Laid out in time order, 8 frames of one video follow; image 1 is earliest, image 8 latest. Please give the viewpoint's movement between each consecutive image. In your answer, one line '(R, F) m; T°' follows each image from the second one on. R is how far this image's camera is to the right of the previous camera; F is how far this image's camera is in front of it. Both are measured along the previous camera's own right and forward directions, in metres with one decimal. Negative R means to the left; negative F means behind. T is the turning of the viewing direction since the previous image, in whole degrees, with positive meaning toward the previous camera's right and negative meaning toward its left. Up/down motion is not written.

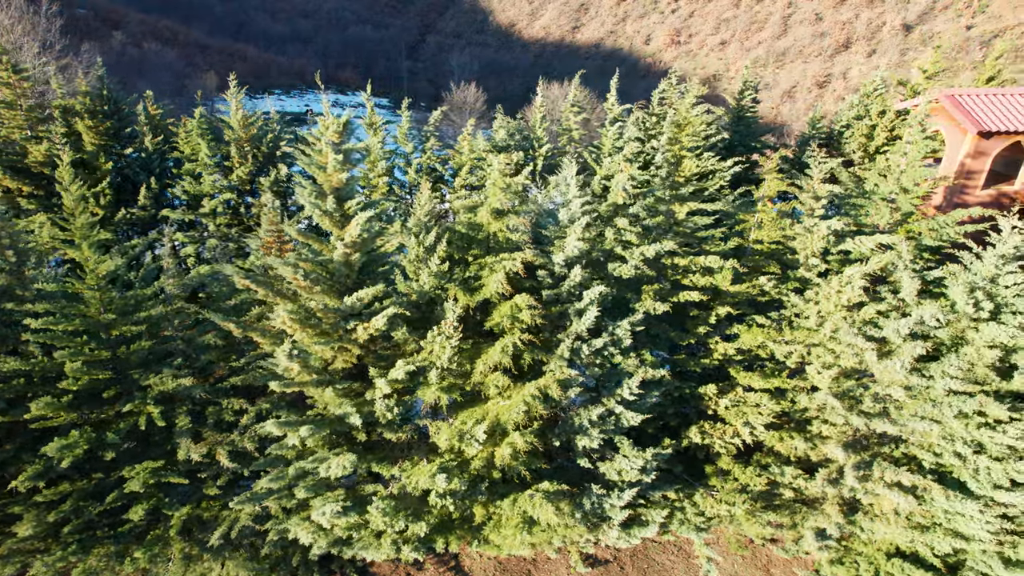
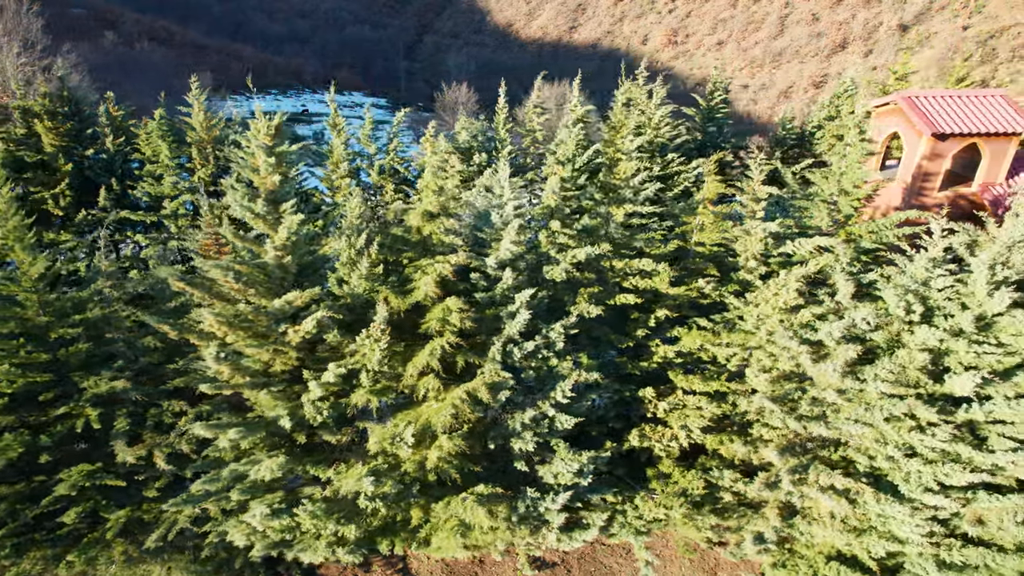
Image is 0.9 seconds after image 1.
(+1.7, 0.0) m; 0°
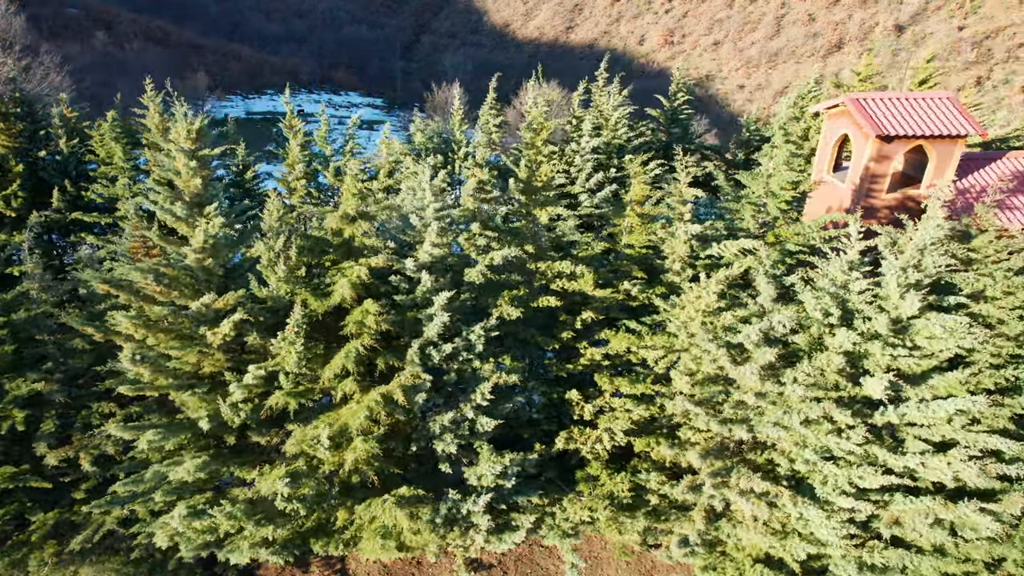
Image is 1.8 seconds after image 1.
(+2.0, 0.0) m; 0°
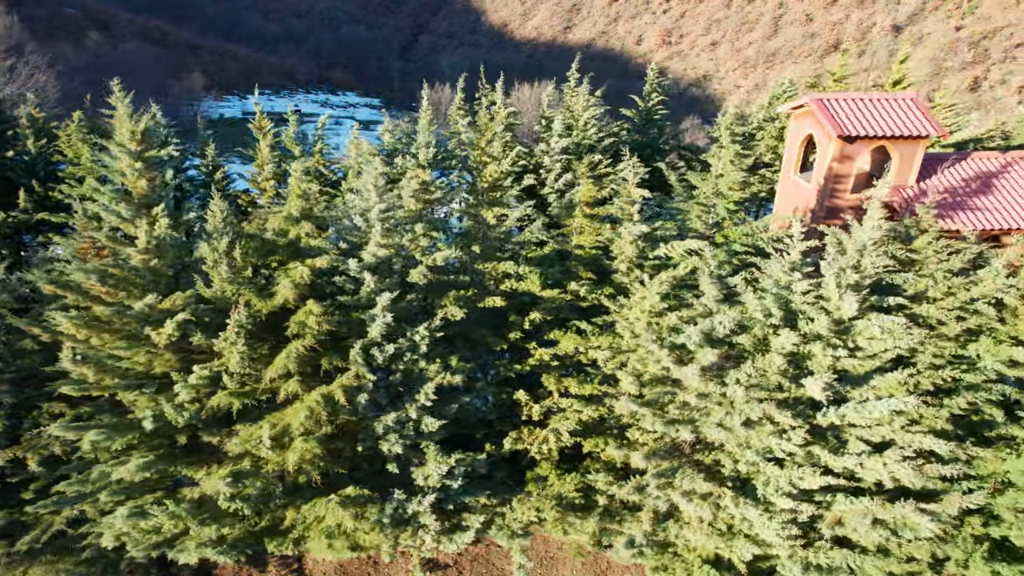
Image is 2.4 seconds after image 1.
(+1.4, 0.0) m; 0°
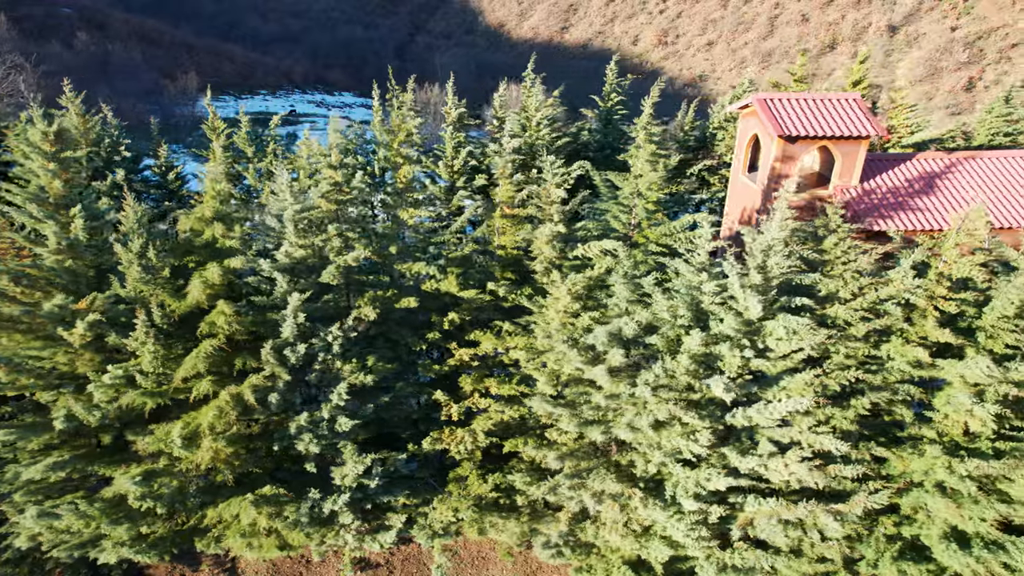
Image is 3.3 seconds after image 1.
(+2.2, 0.0) m; 0°
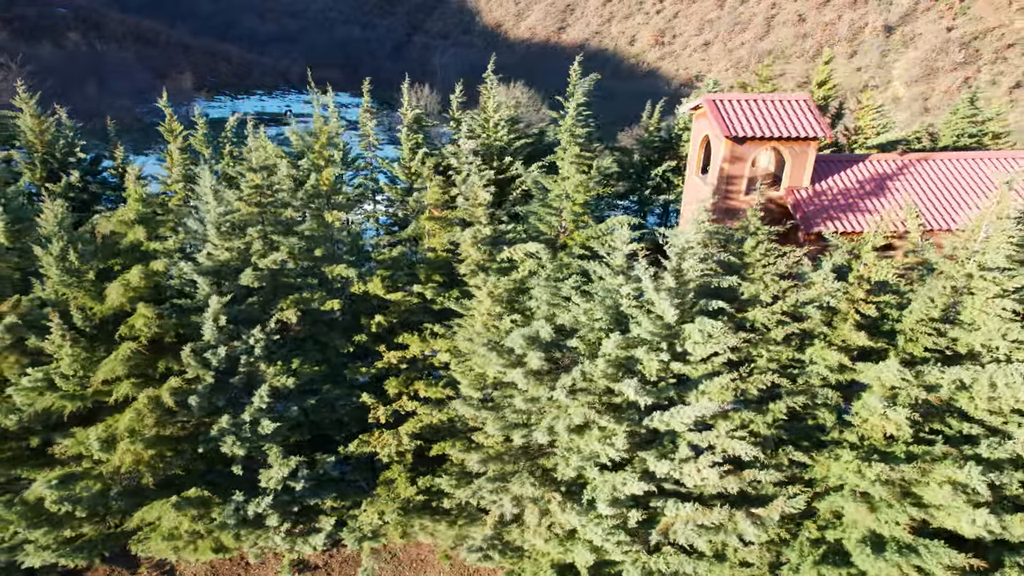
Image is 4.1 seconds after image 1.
(+2.0, +0.1) m; 0°
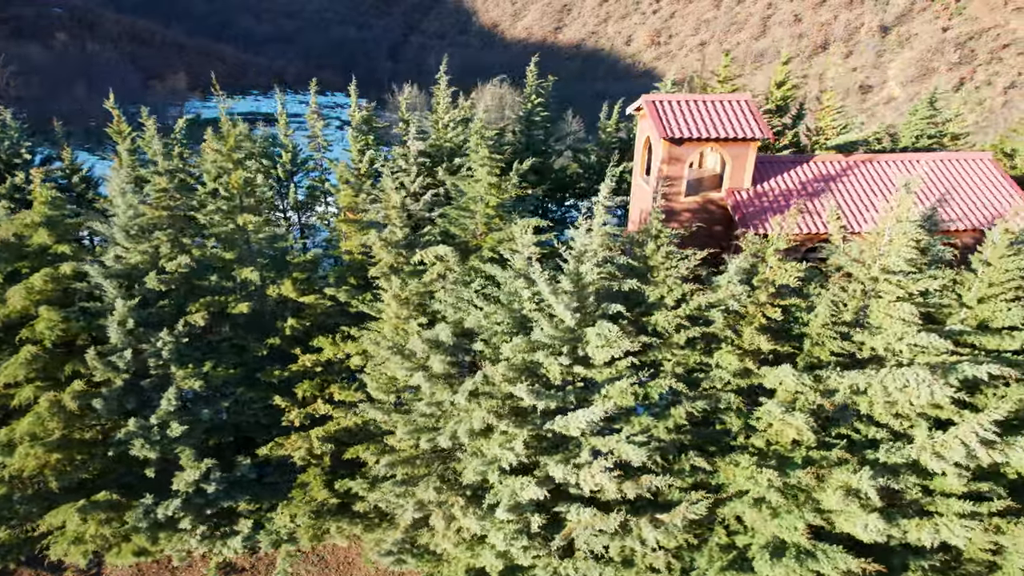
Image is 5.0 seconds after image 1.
(+2.4, +0.1) m; 0°
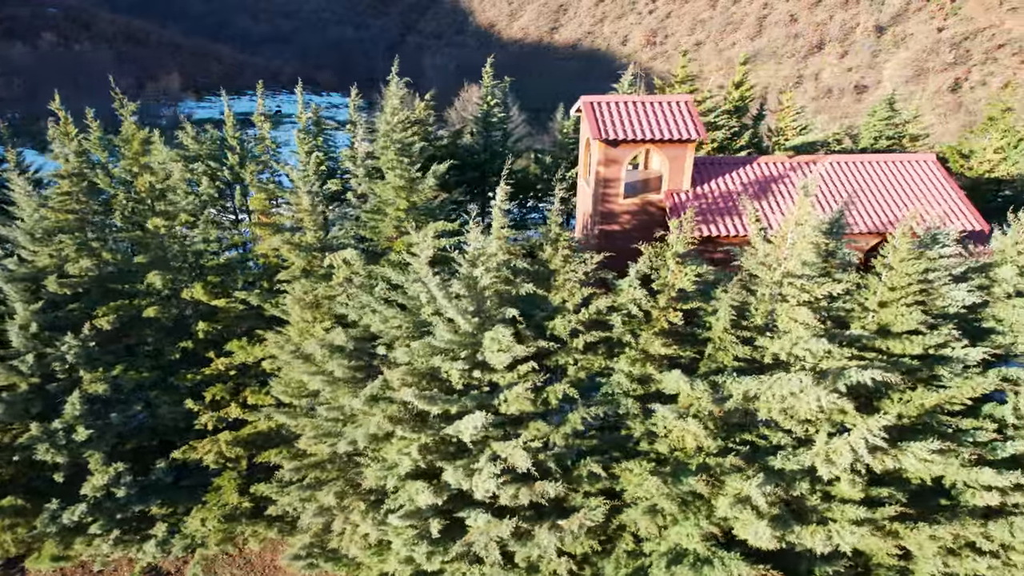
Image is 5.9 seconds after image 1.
(+2.4, +0.1) m; 0°
